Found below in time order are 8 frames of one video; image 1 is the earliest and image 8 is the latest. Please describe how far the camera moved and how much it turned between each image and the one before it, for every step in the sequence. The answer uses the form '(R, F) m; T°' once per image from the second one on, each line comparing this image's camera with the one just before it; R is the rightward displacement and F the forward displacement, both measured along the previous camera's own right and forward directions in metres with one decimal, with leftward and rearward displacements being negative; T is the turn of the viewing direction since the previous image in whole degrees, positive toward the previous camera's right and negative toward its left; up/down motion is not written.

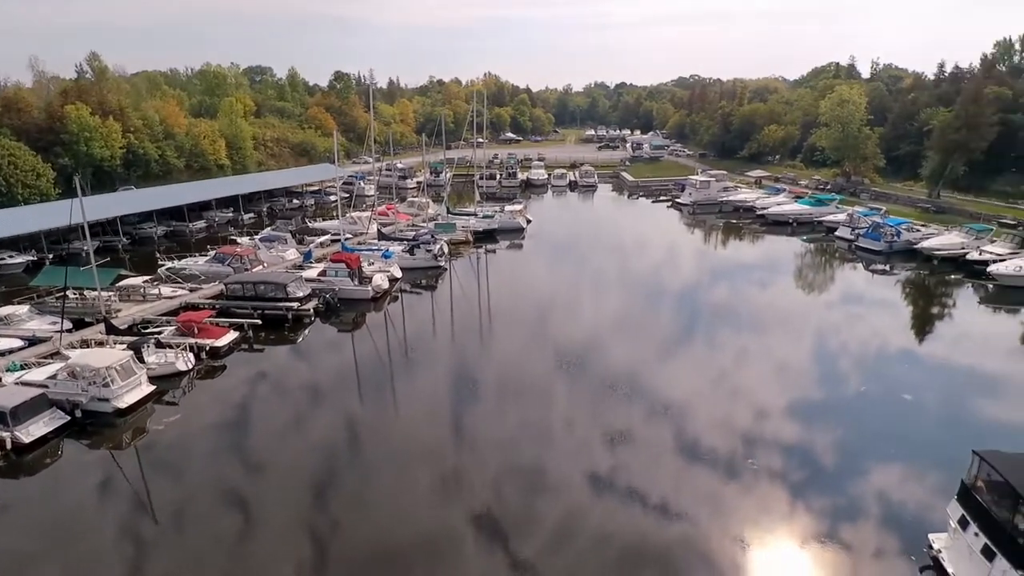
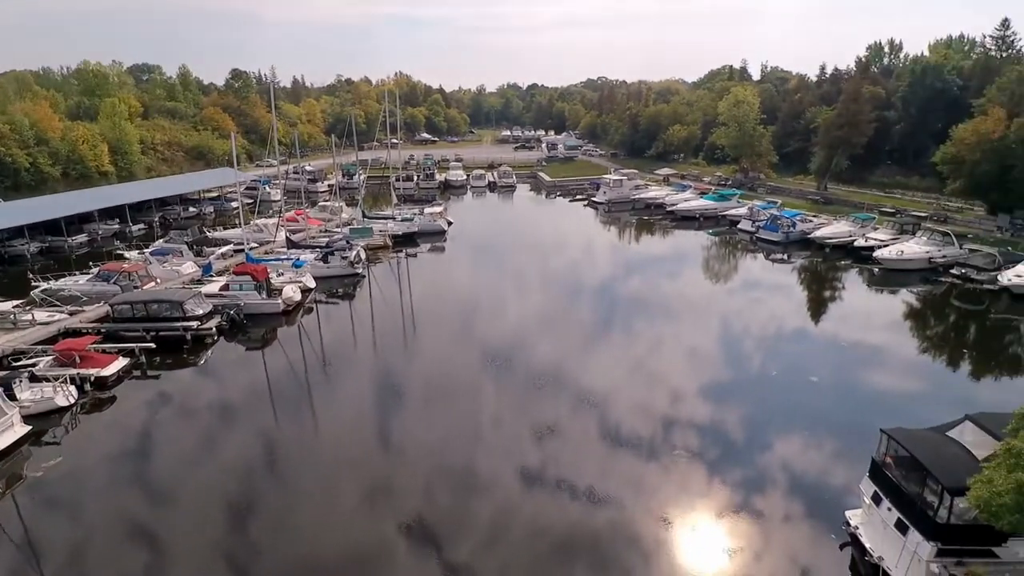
(0.0, +0.2) m; +8°
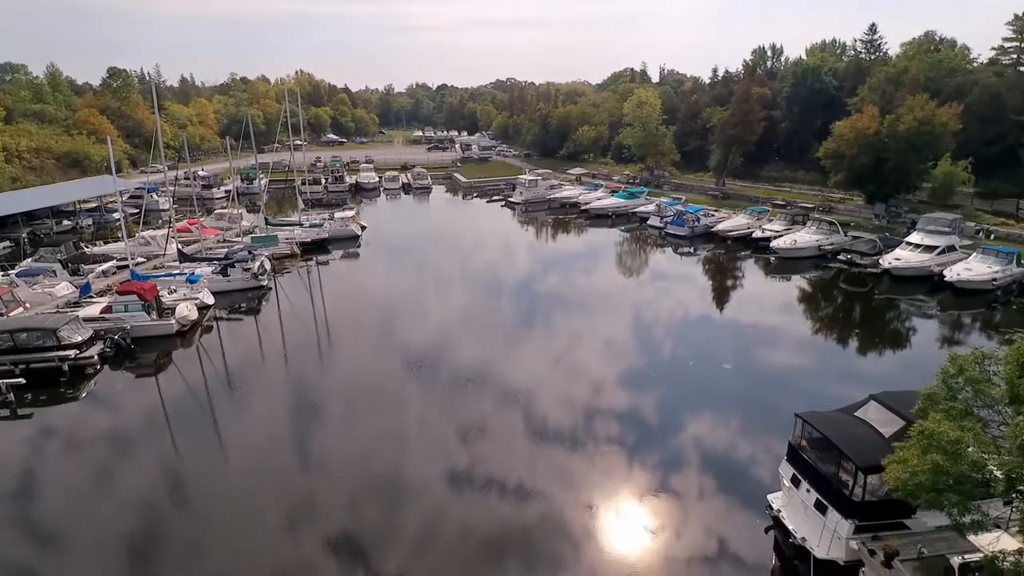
(0.0, +0.2) m; +8°
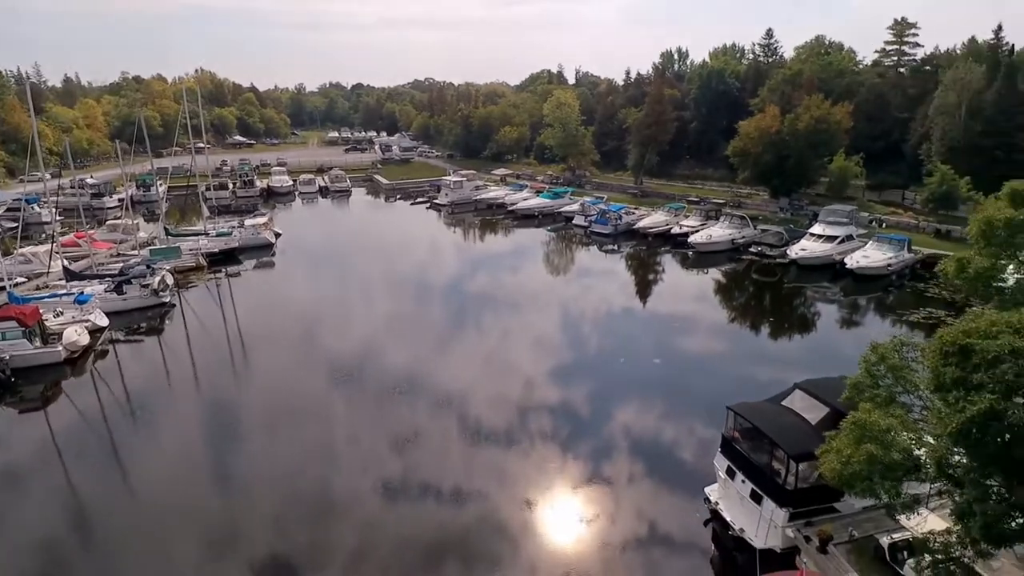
(0.0, +0.2) m; +7°
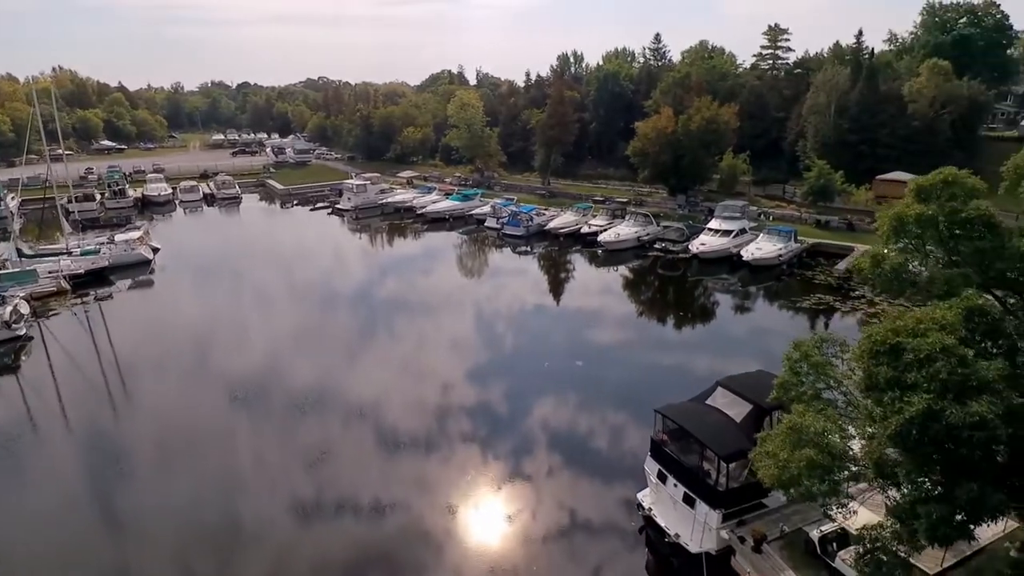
(-0.1, +0.3) m; +9°
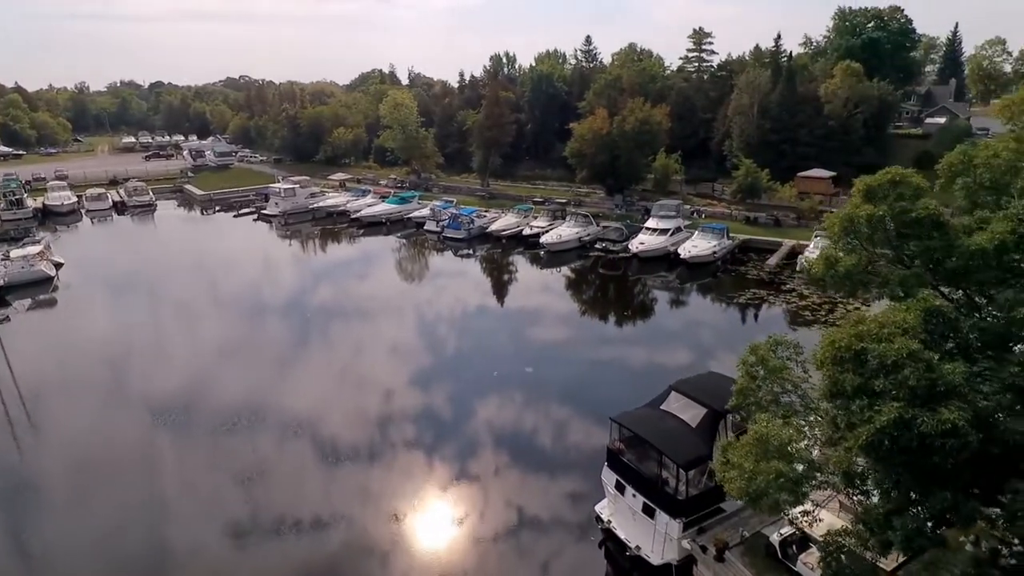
(-0.1, +0.2) m; +6°
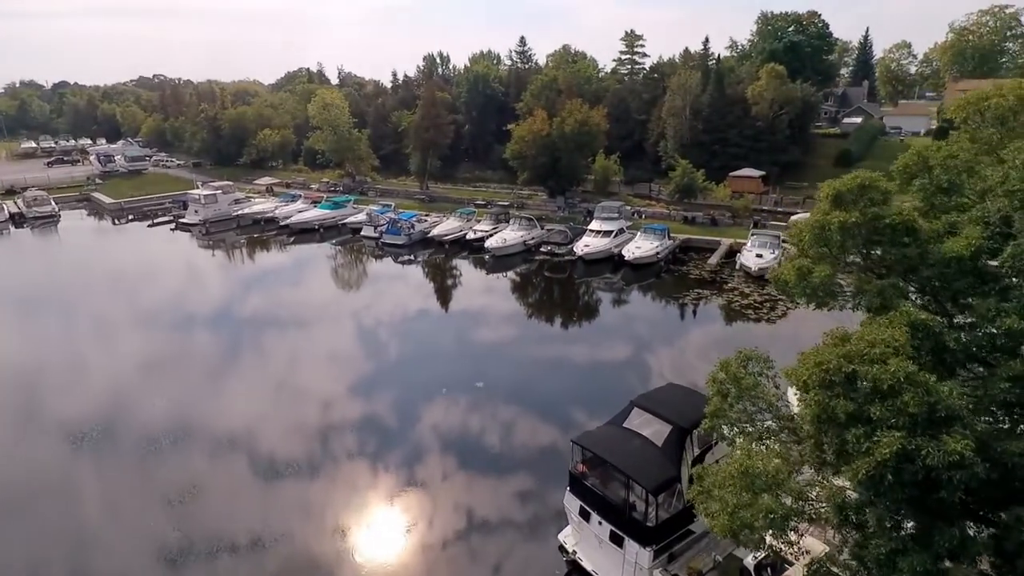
(-0.1, +0.3) m; +6°
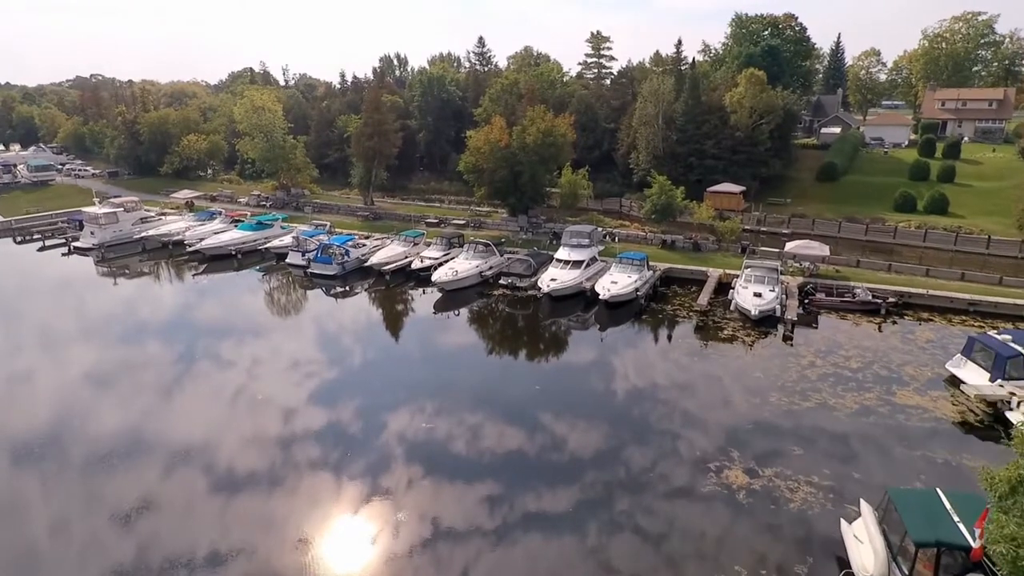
(+0.3, +2.1) m; +3°
